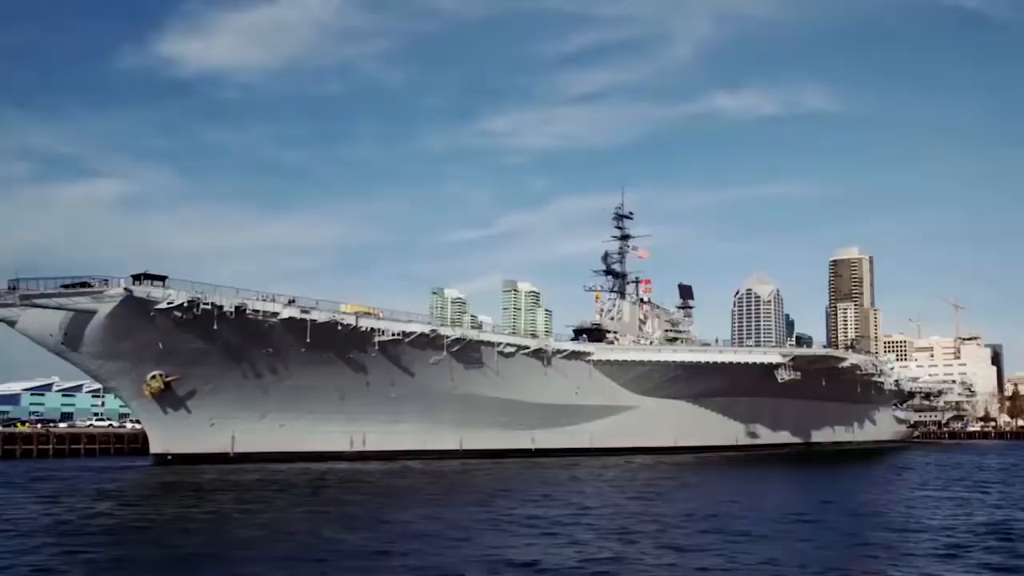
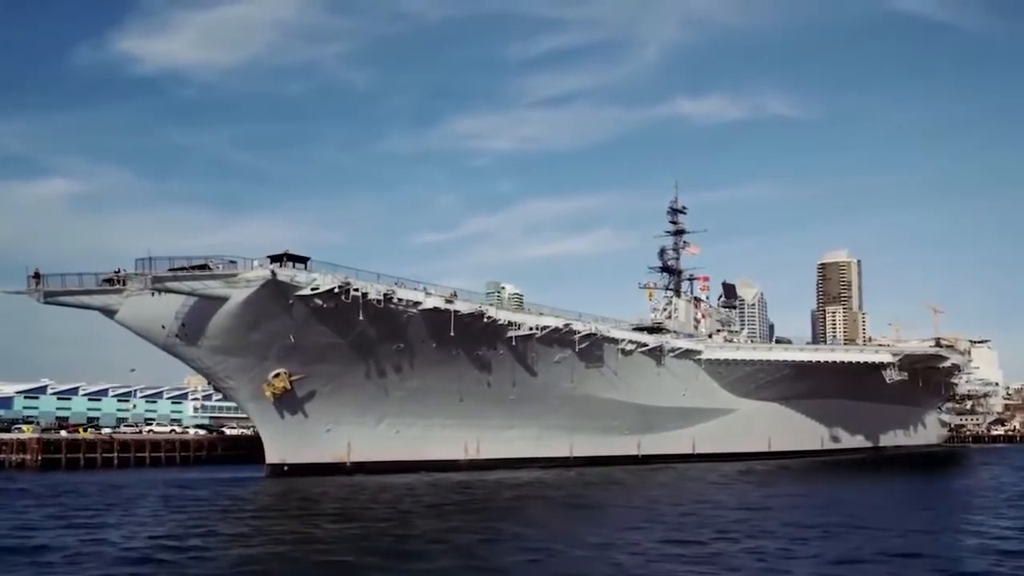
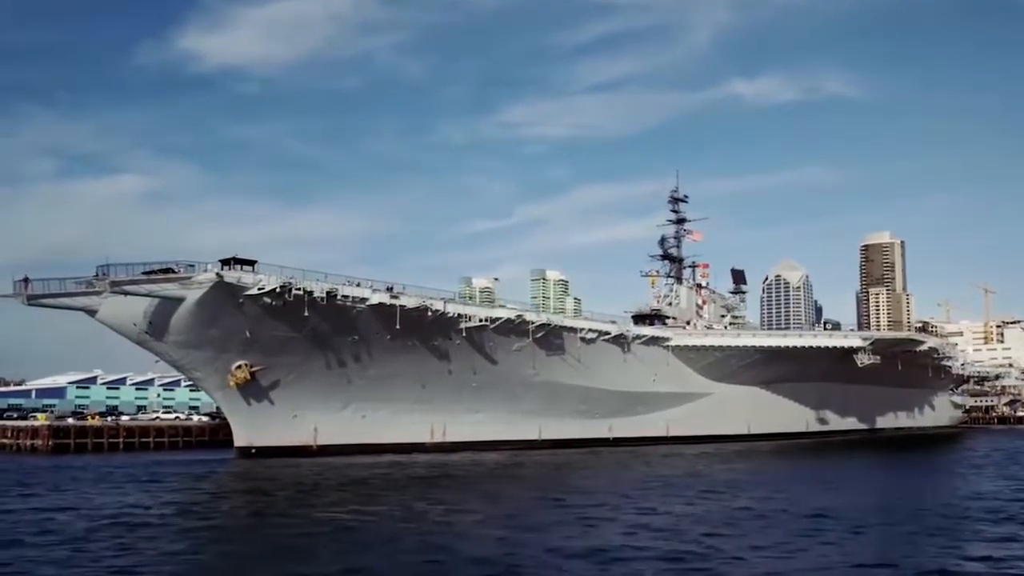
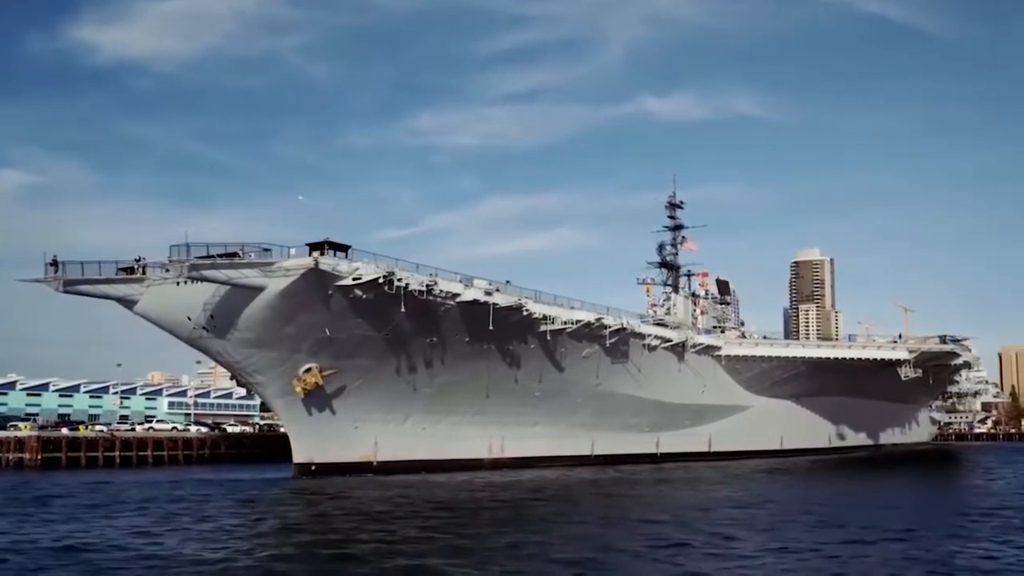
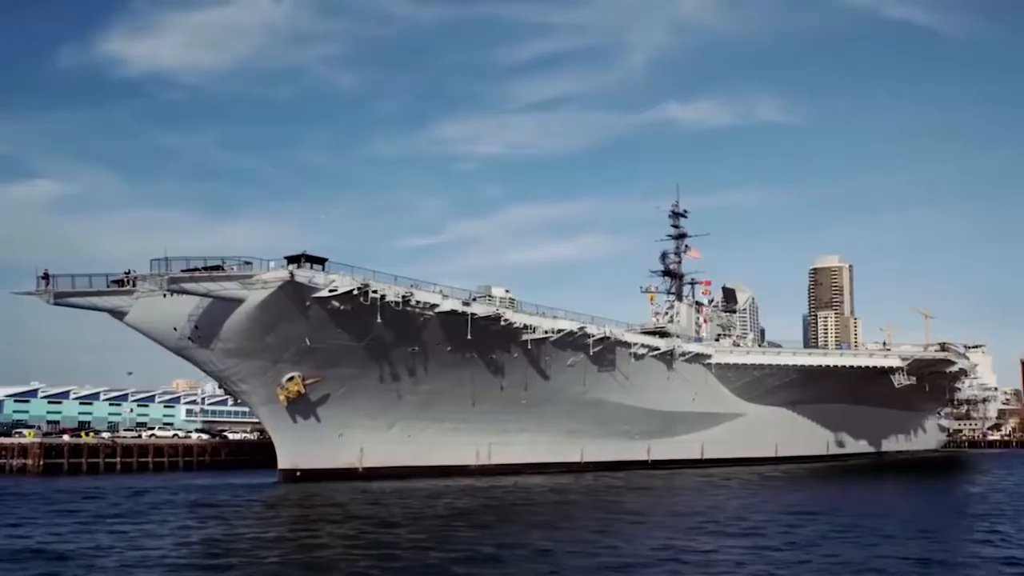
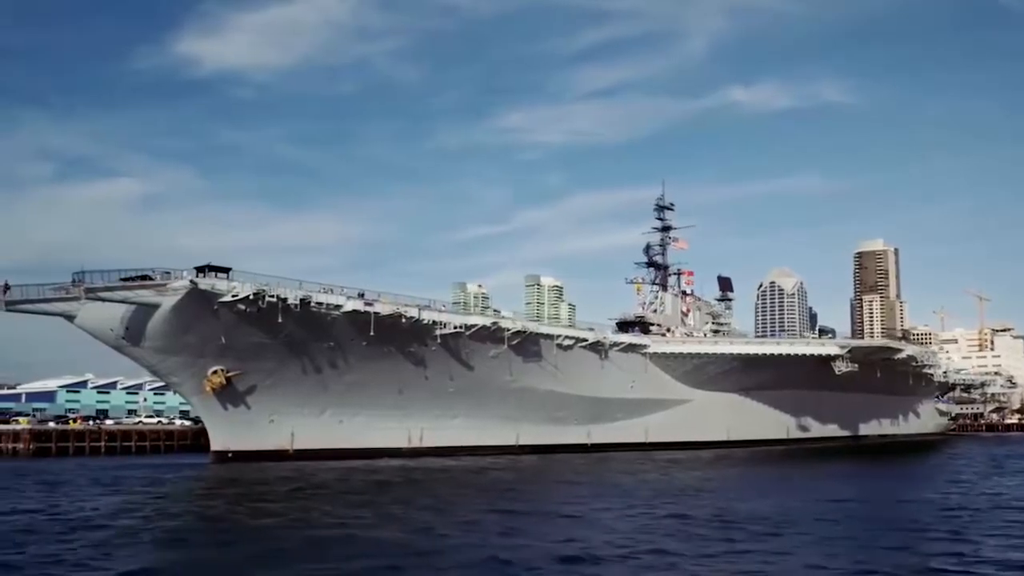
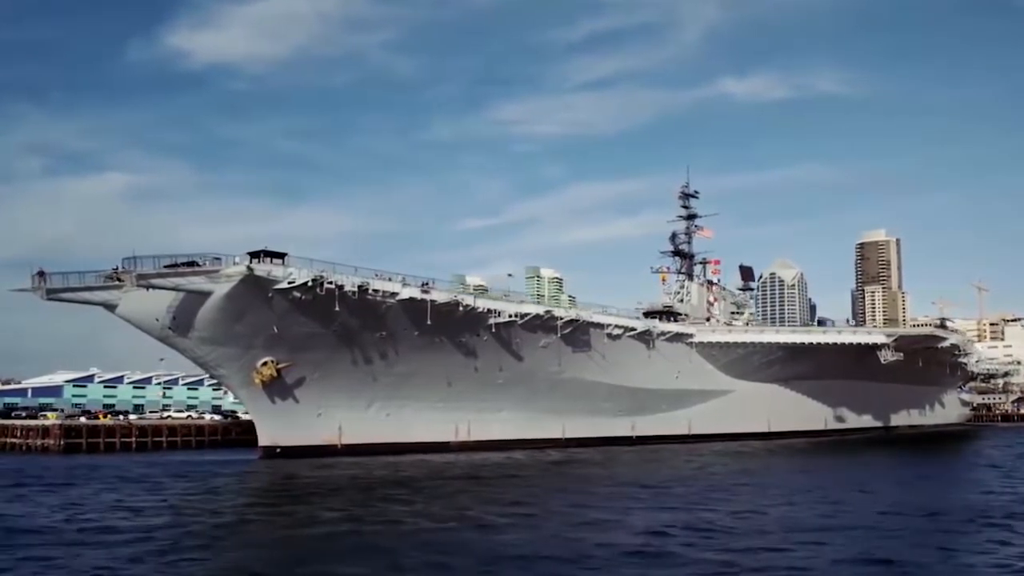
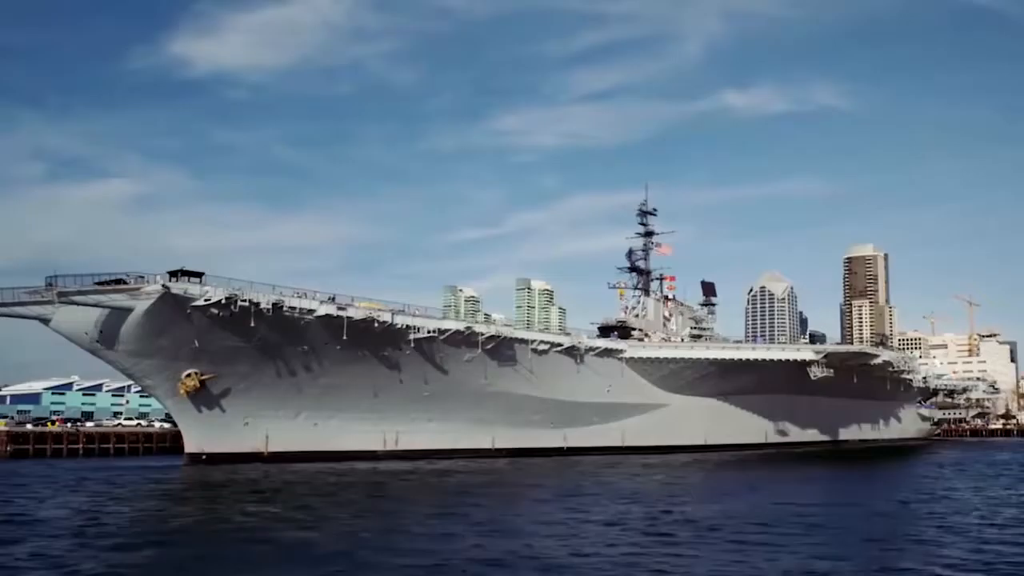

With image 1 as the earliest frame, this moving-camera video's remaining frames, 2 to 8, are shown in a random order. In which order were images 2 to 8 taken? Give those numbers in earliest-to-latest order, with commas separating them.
8, 6, 3, 7, 2, 5, 4
